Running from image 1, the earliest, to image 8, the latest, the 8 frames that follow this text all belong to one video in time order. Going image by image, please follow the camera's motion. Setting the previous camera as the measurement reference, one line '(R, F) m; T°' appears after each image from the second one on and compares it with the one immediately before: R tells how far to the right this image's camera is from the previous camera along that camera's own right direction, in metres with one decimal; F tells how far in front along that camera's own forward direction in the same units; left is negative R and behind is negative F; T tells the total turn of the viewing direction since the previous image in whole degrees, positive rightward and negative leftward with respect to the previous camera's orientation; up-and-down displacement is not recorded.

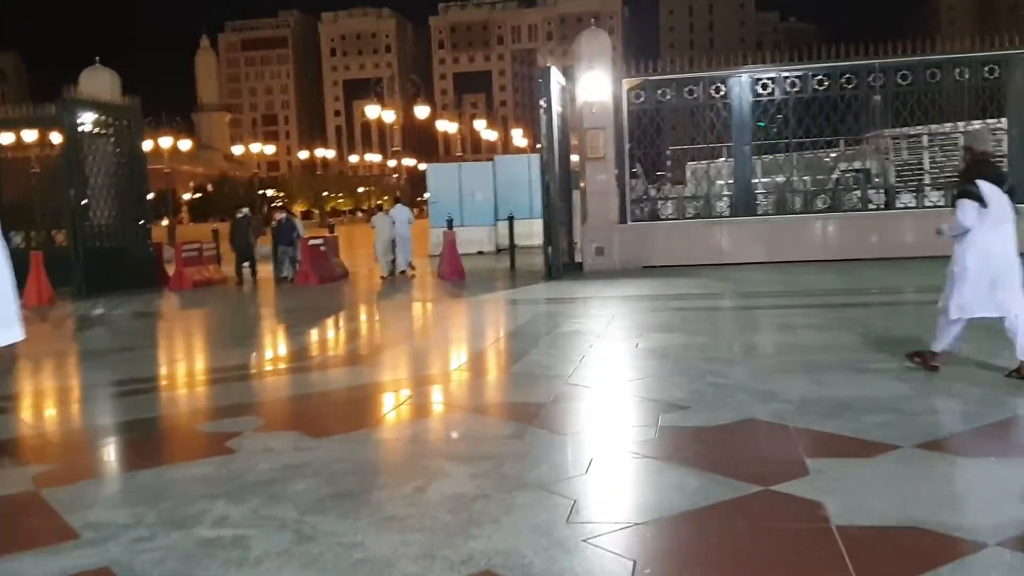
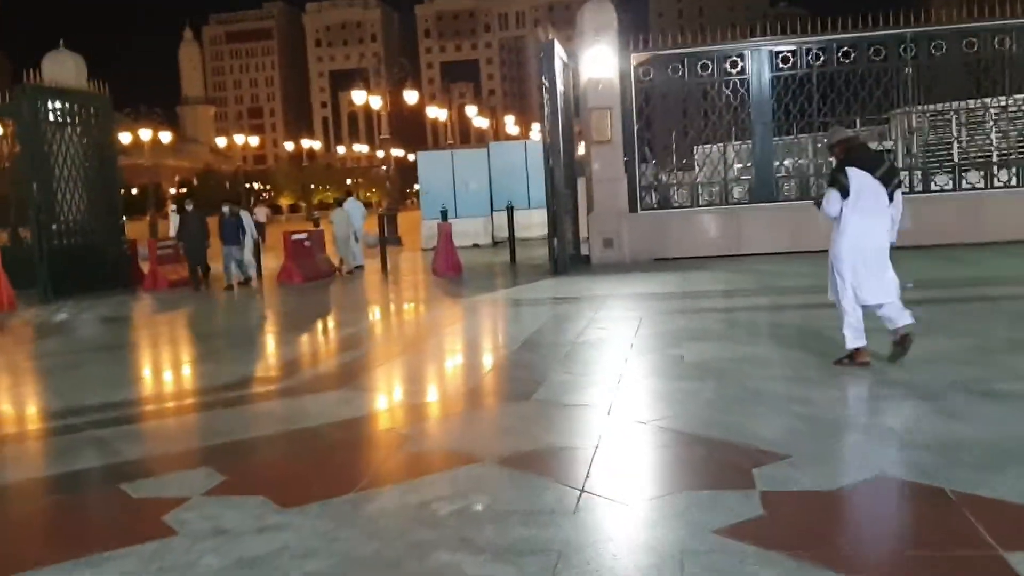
(-0.2, +1.5) m; +1°
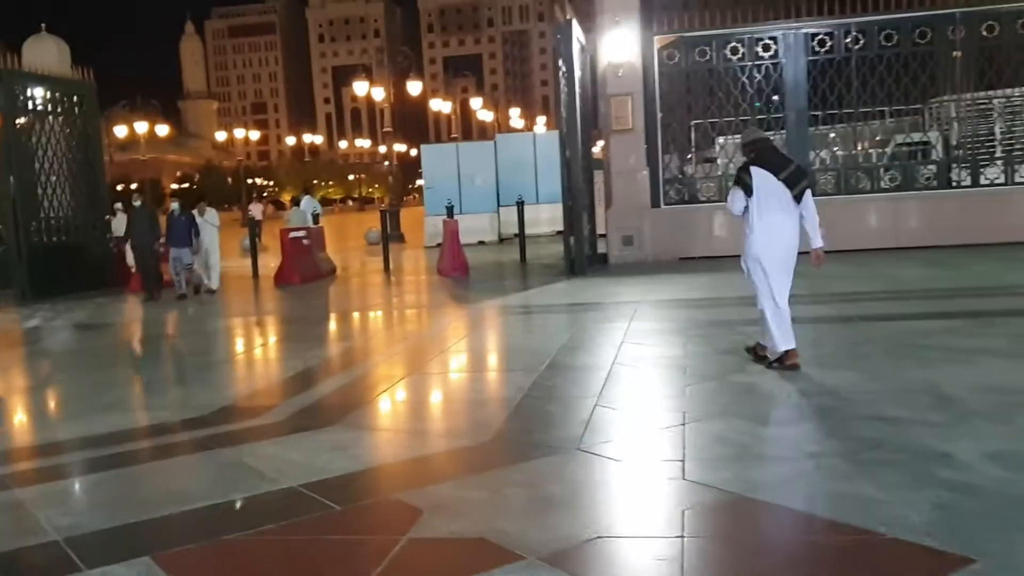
(-0.2, +1.3) m; 0°
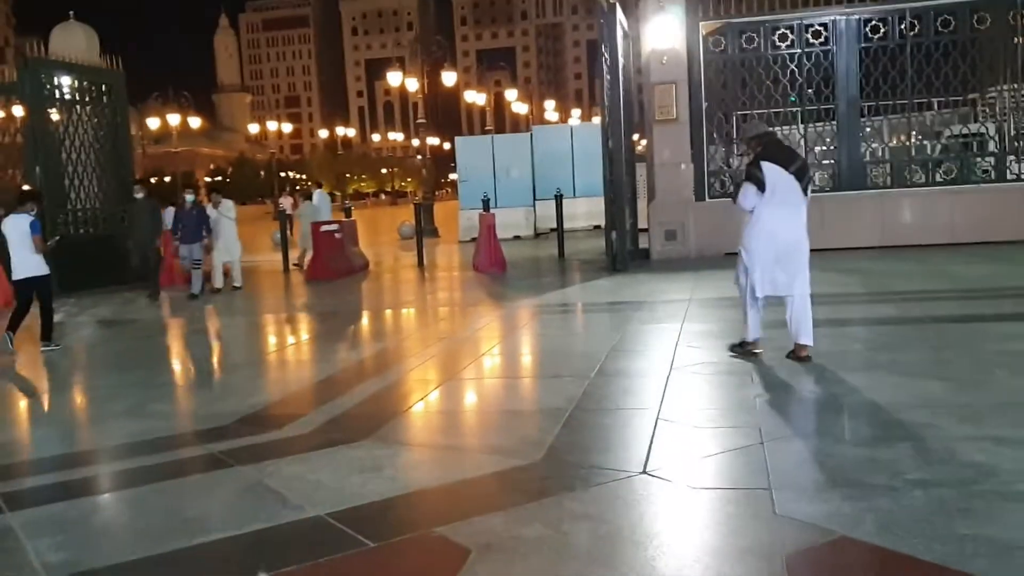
(-0.1, +0.6) m; -2°
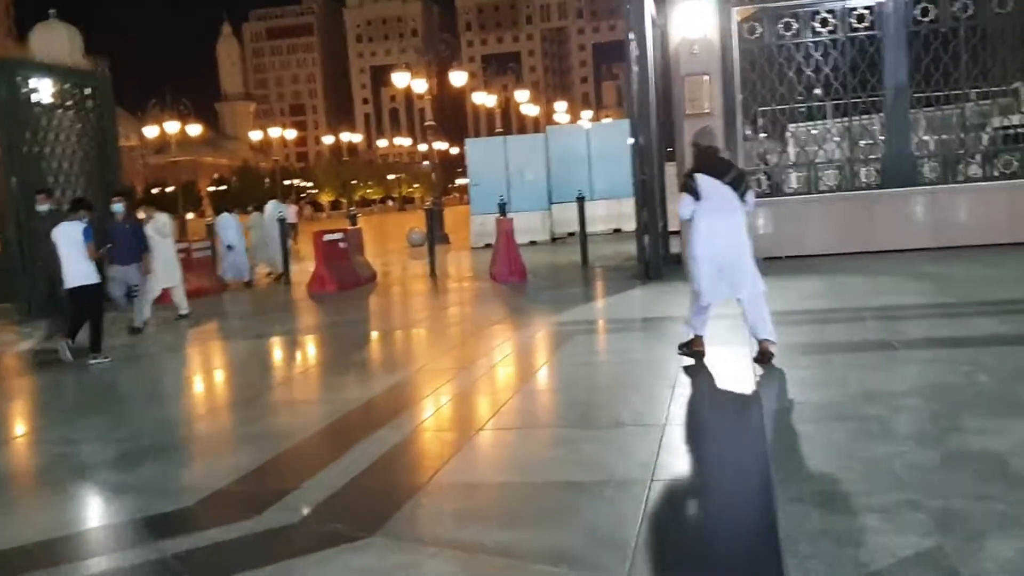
(-0.2, +1.4) m; -1°
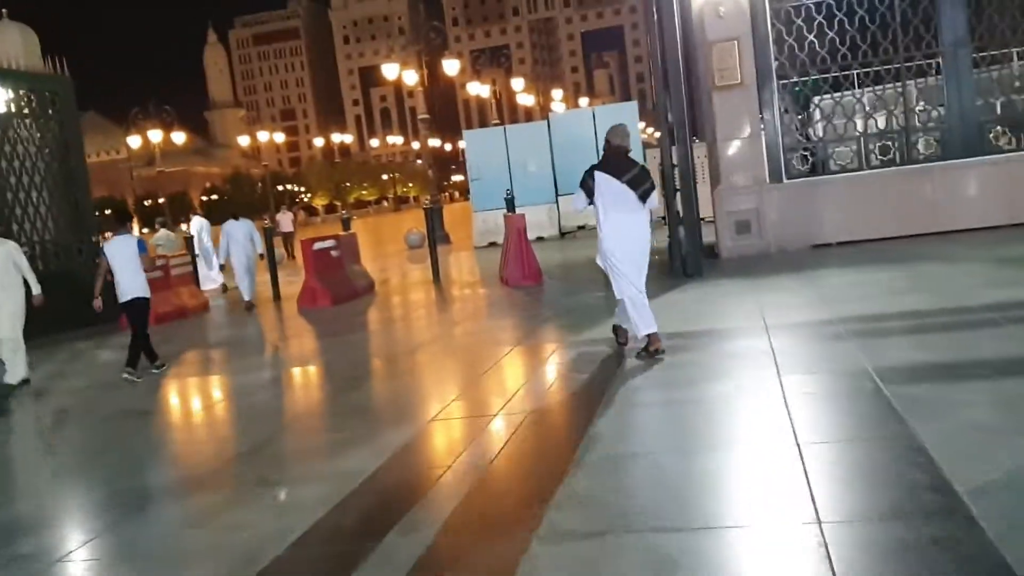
(-0.2, +1.7) m; 0°
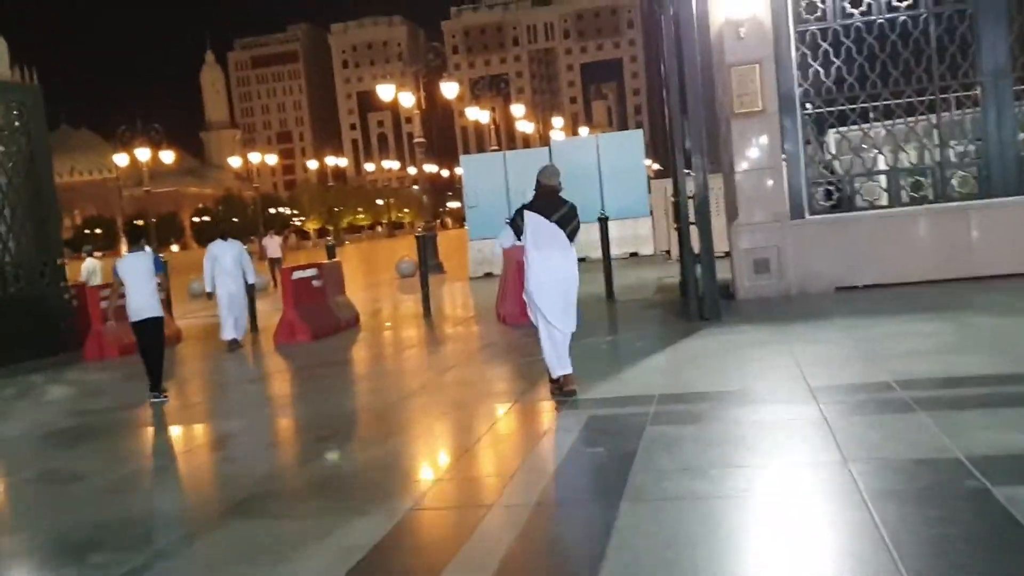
(-0.1, +1.1) m; 0°
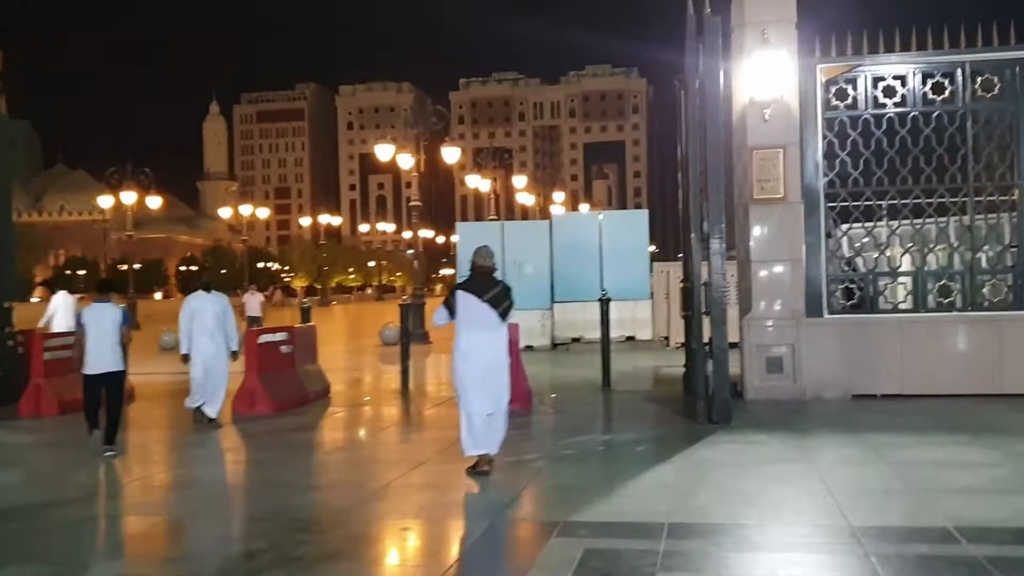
(0.0, +1.1) m; +1°
